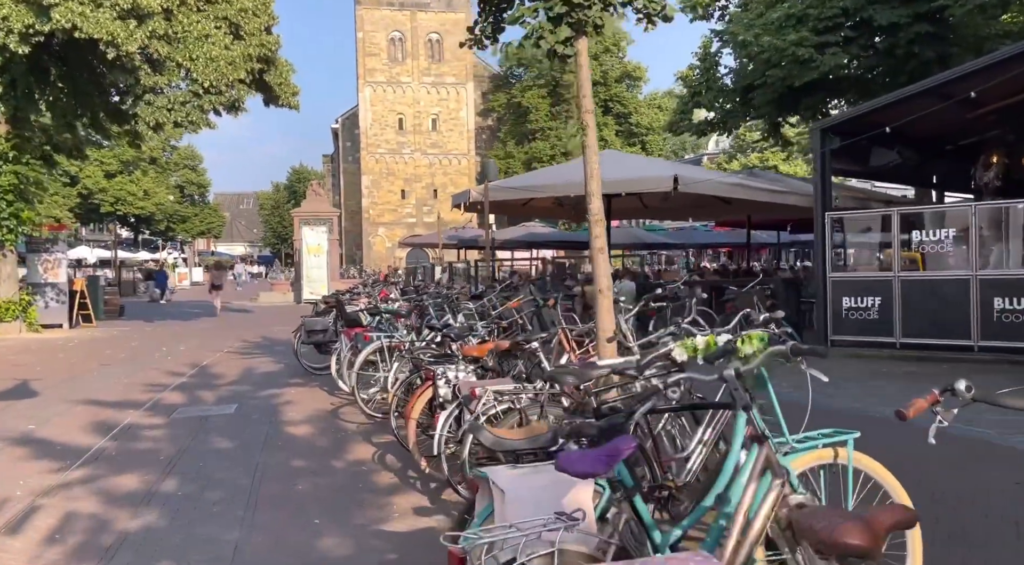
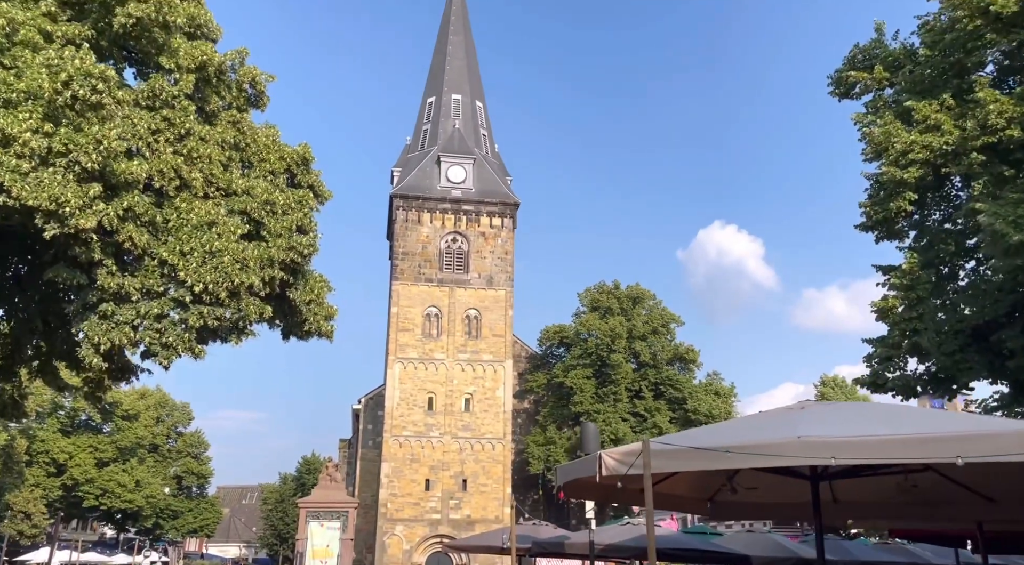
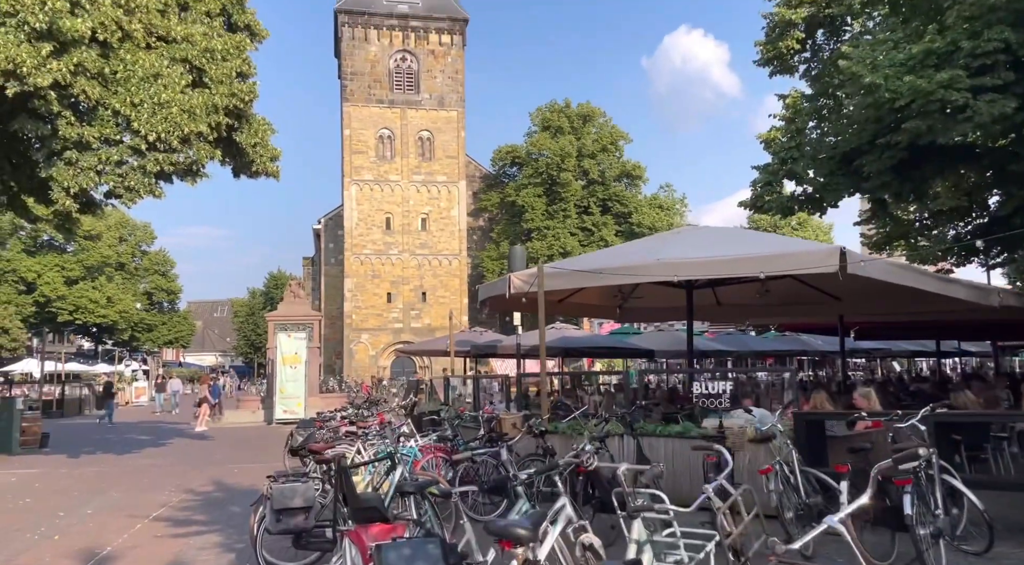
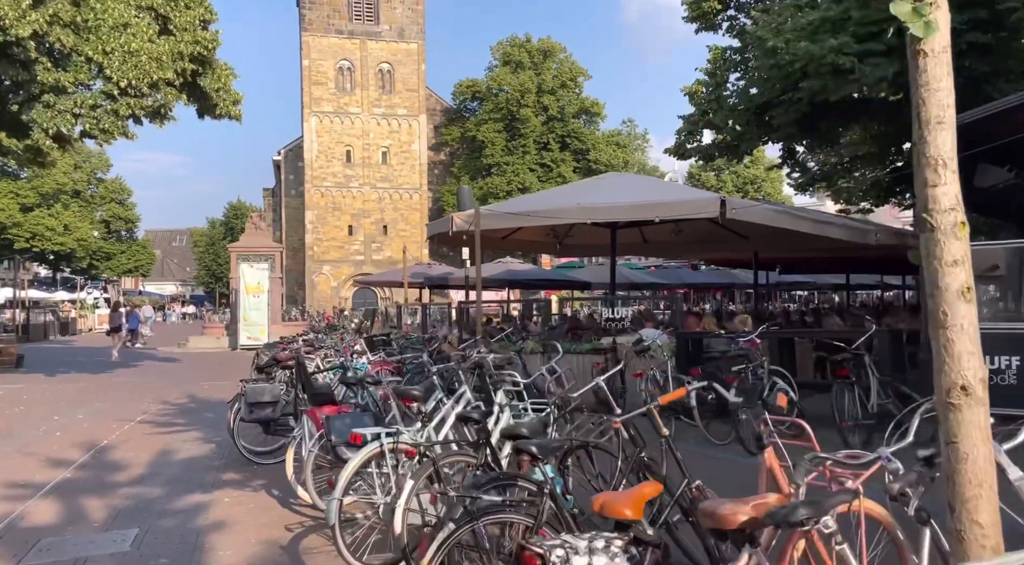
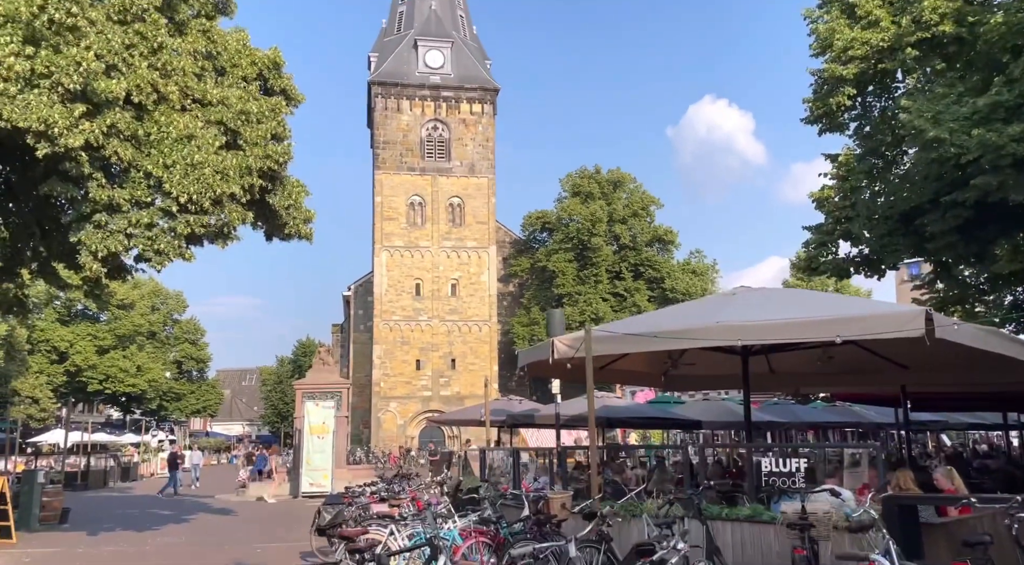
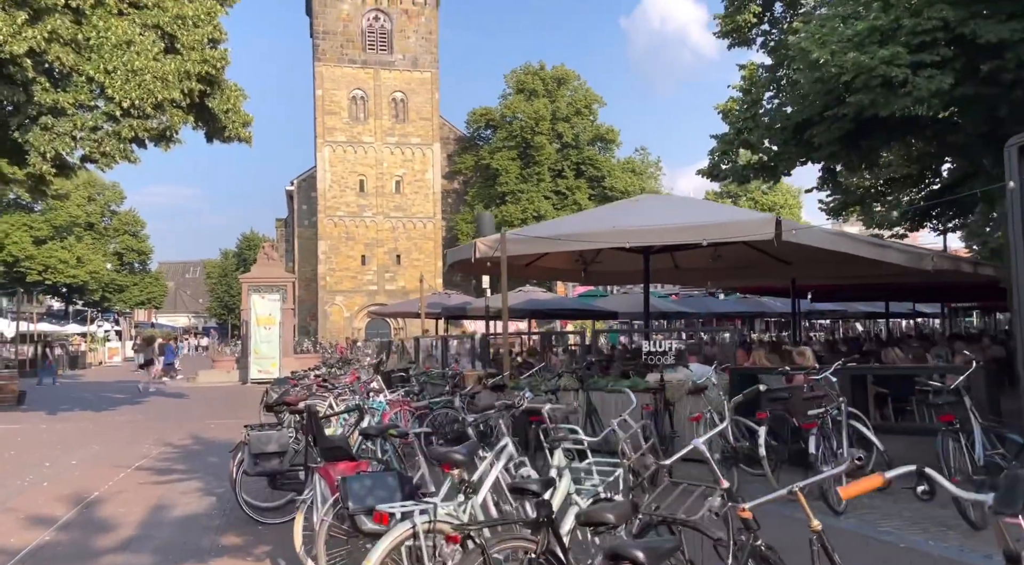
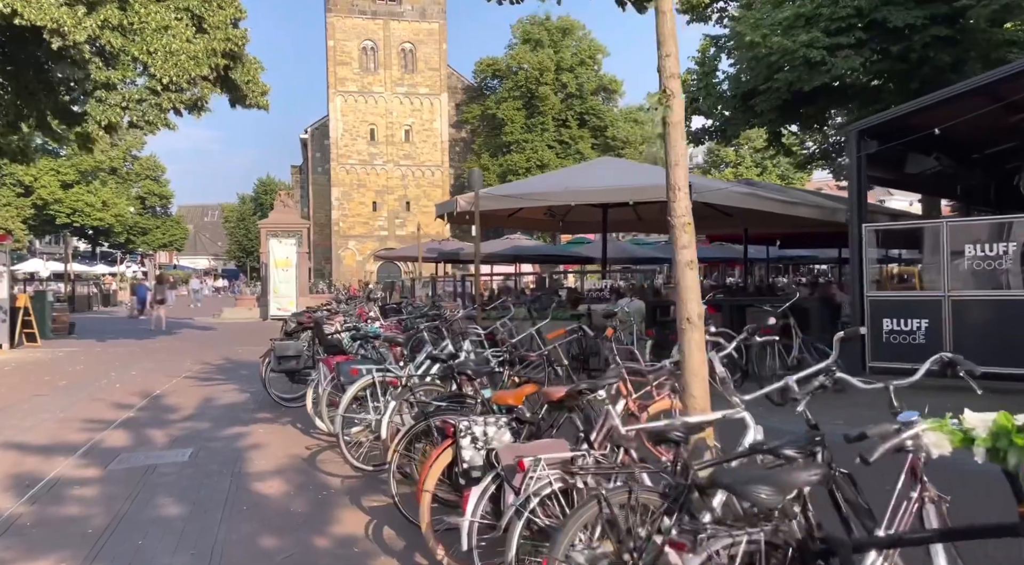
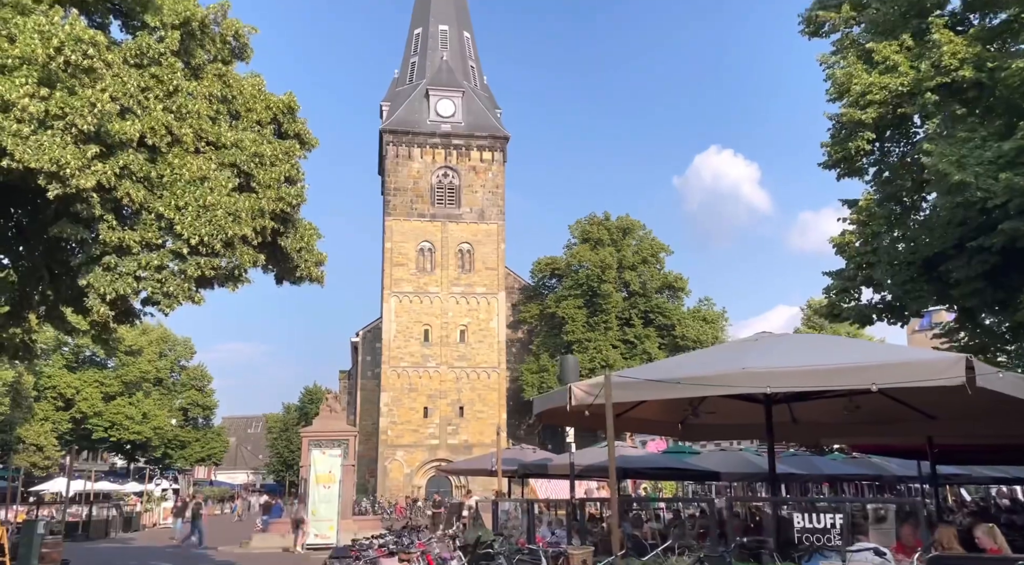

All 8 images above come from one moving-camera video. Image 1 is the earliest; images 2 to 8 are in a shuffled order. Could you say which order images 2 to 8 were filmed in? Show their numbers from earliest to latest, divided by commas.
7, 4, 6, 3, 5, 8, 2
